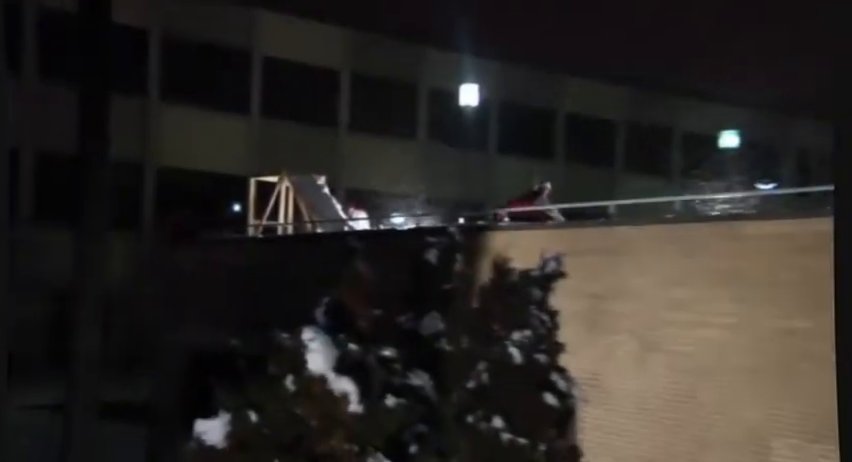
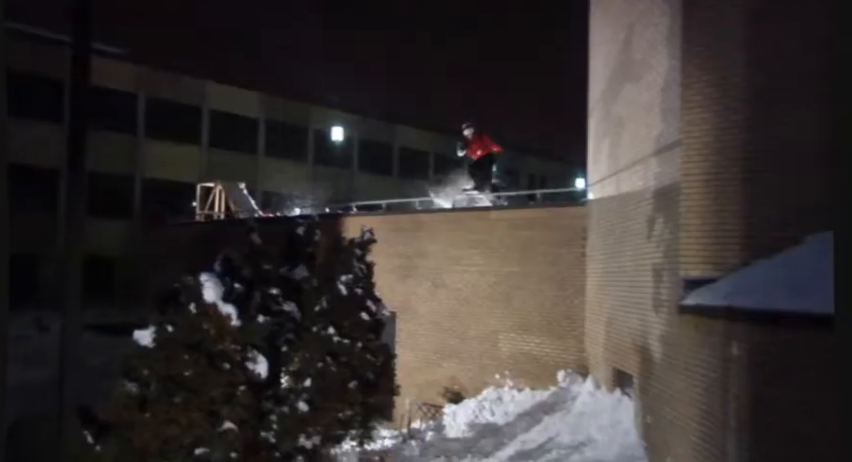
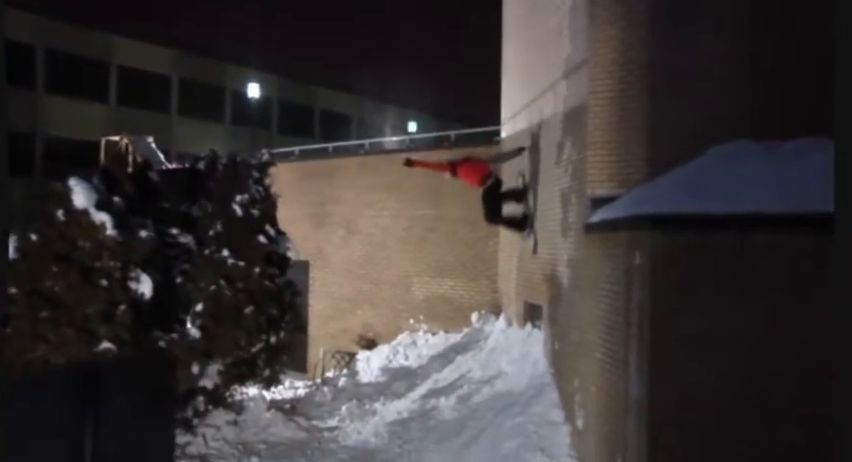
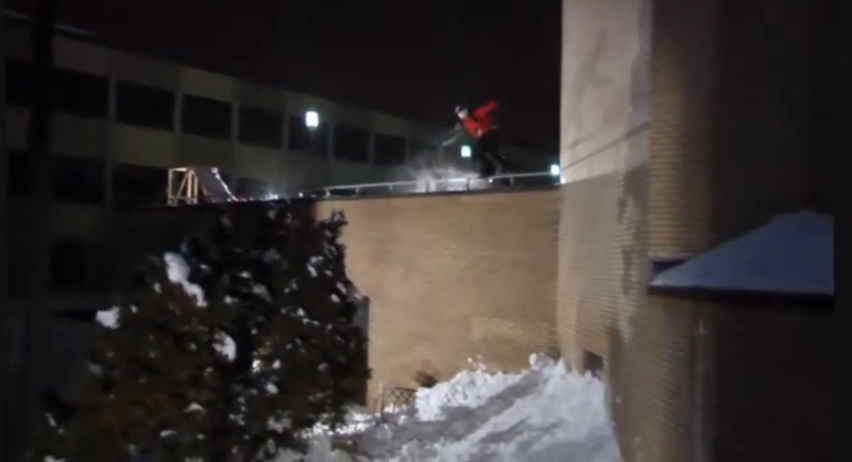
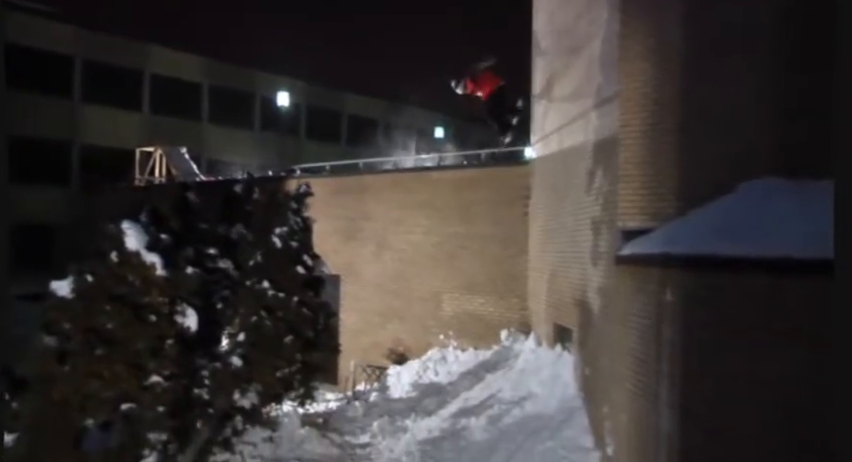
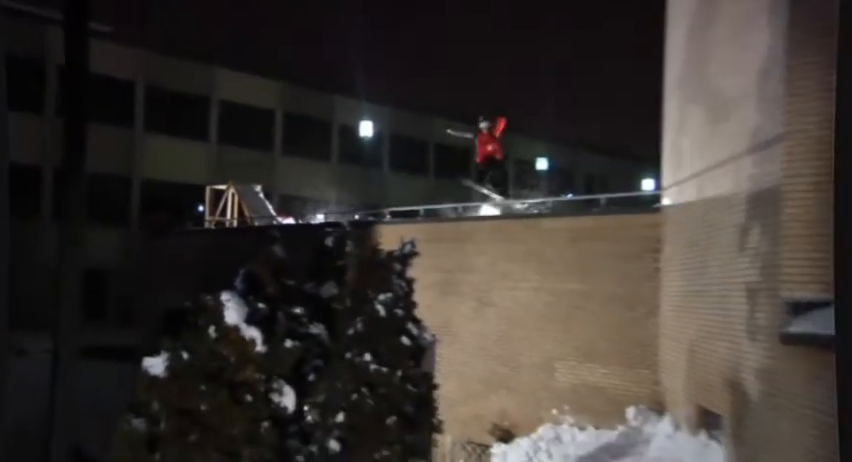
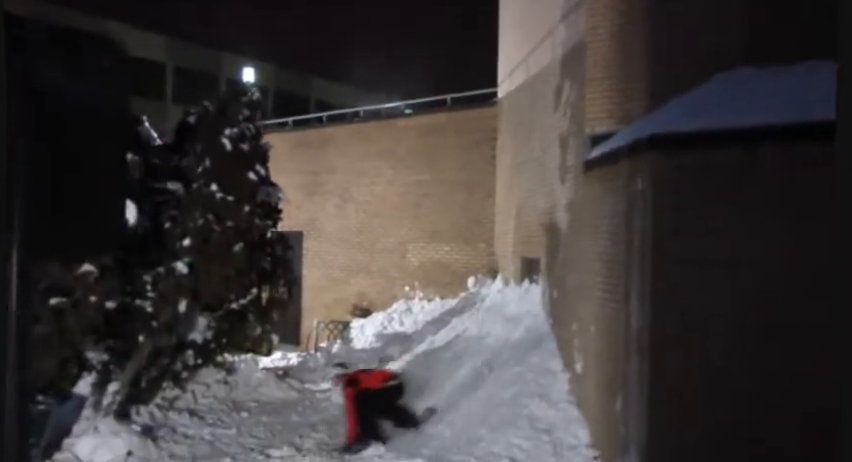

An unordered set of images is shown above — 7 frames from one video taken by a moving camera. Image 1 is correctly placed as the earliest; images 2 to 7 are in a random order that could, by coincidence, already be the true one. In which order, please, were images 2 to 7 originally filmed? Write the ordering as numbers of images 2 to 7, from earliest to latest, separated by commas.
6, 2, 4, 5, 3, 7
